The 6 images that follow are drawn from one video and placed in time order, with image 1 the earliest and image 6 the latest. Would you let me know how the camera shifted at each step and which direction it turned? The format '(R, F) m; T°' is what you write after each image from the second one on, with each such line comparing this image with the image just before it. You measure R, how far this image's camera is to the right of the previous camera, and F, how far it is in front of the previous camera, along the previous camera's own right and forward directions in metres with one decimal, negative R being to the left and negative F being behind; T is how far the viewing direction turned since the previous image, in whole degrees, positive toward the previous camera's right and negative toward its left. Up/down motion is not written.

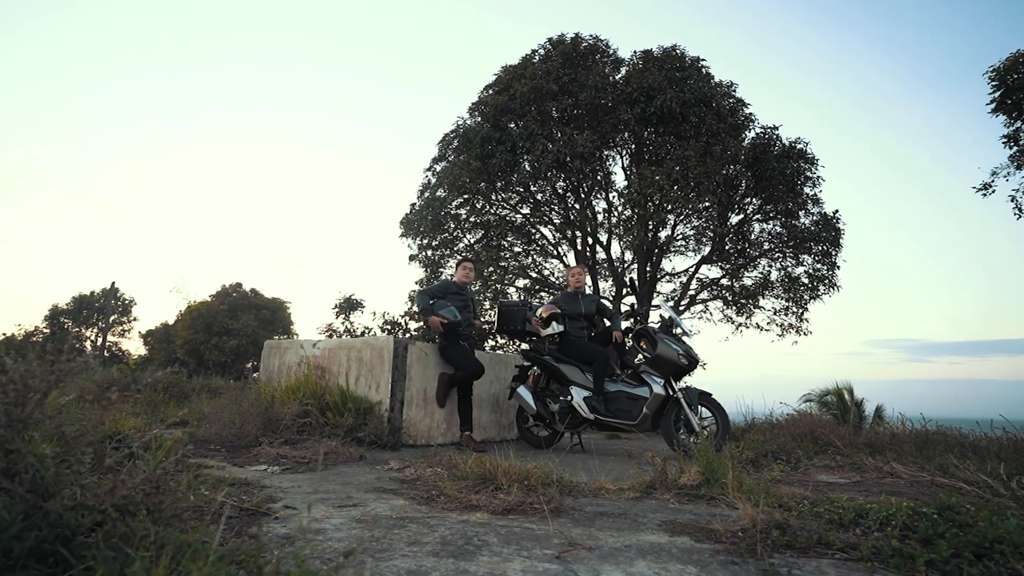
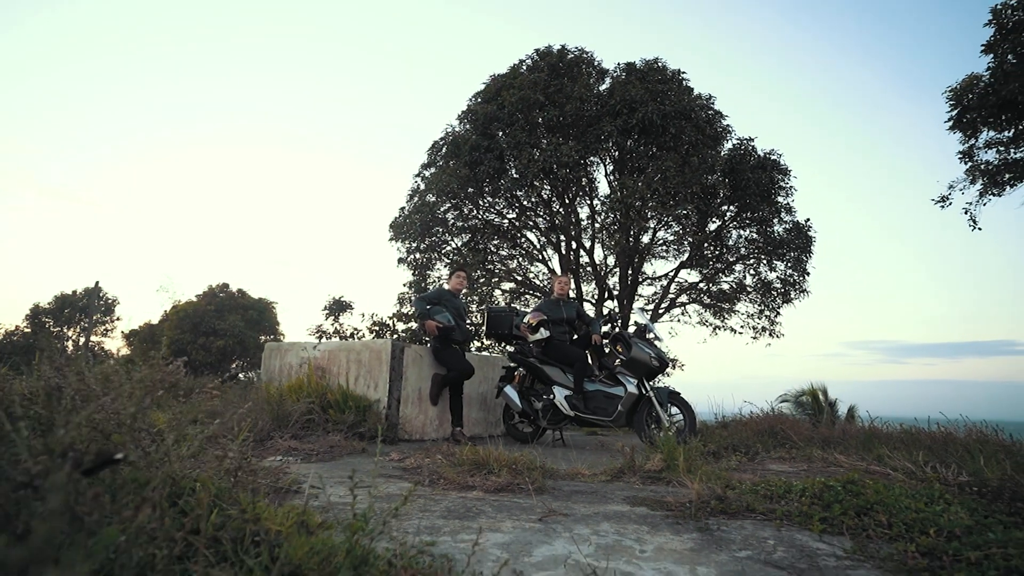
(0.0, -0.6) m; +1°
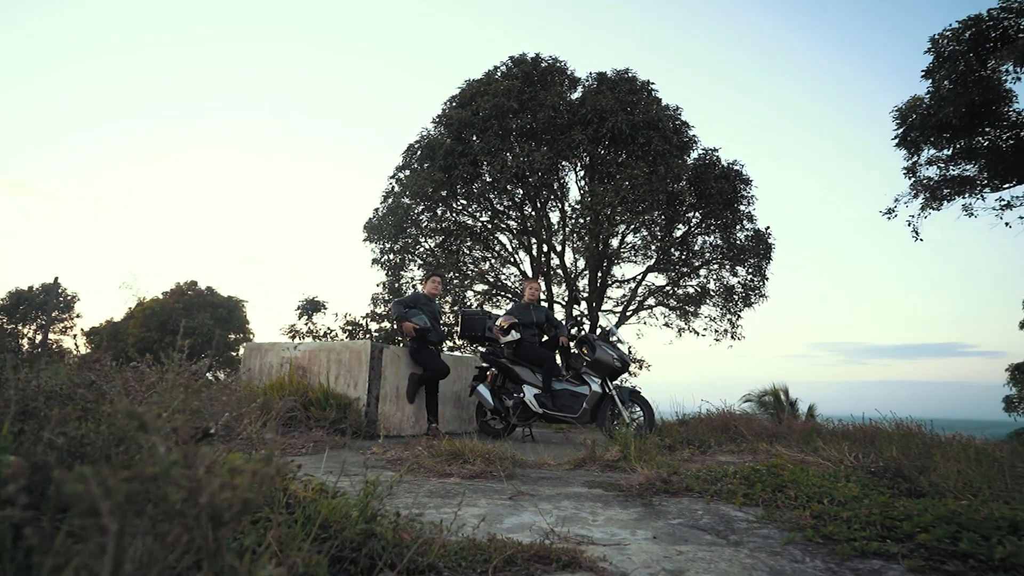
(0.0, -0.4) m; +3°
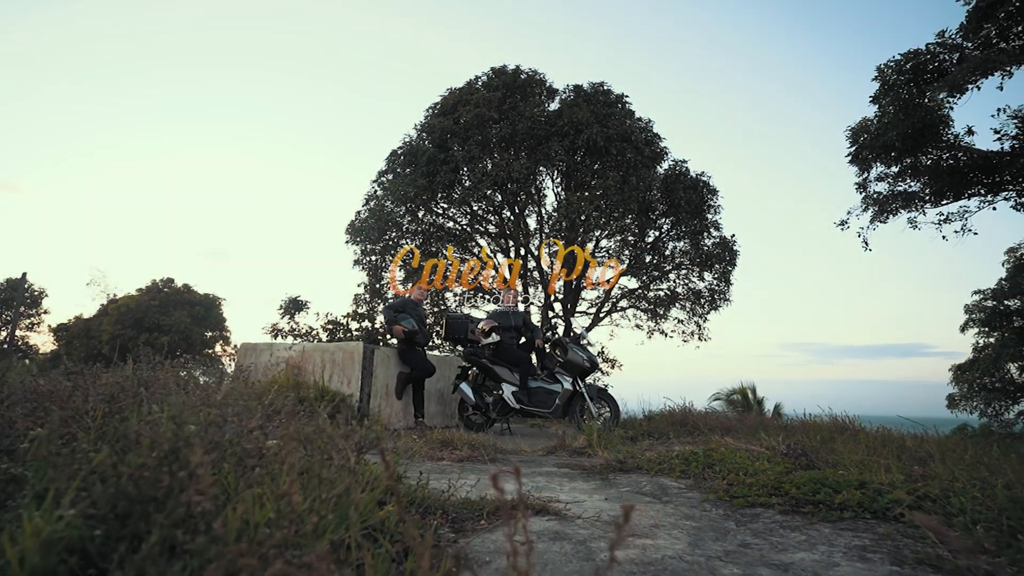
(-0.1, -0.7) m; +2°
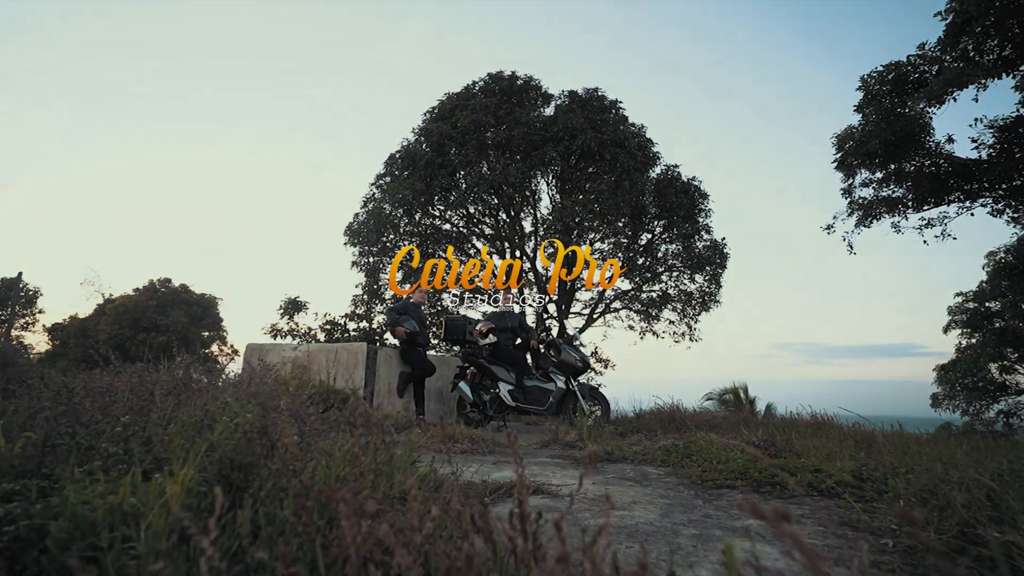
(0.0, -0.4) m; 0°
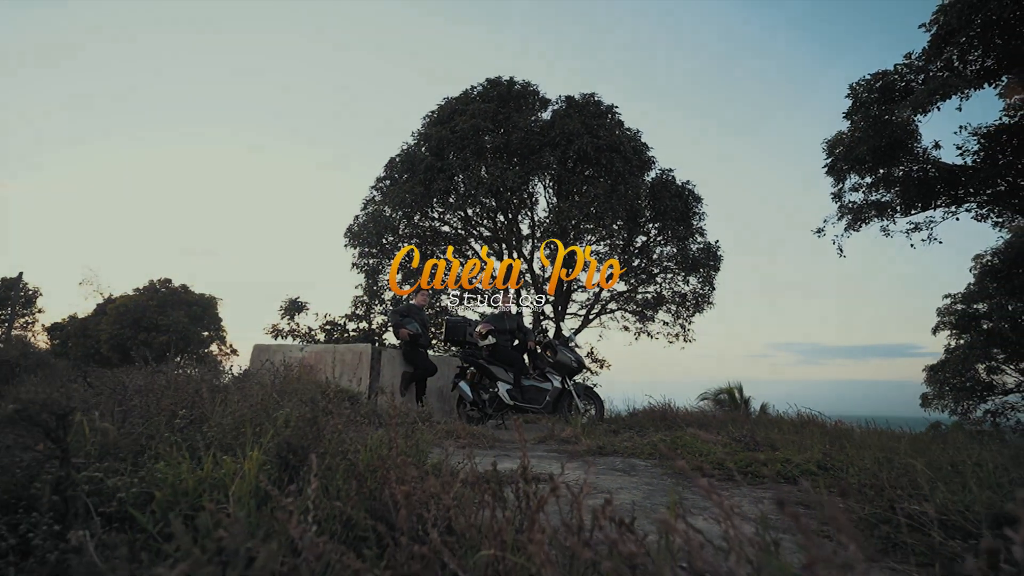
(0.0, -0.3) m; 0°
